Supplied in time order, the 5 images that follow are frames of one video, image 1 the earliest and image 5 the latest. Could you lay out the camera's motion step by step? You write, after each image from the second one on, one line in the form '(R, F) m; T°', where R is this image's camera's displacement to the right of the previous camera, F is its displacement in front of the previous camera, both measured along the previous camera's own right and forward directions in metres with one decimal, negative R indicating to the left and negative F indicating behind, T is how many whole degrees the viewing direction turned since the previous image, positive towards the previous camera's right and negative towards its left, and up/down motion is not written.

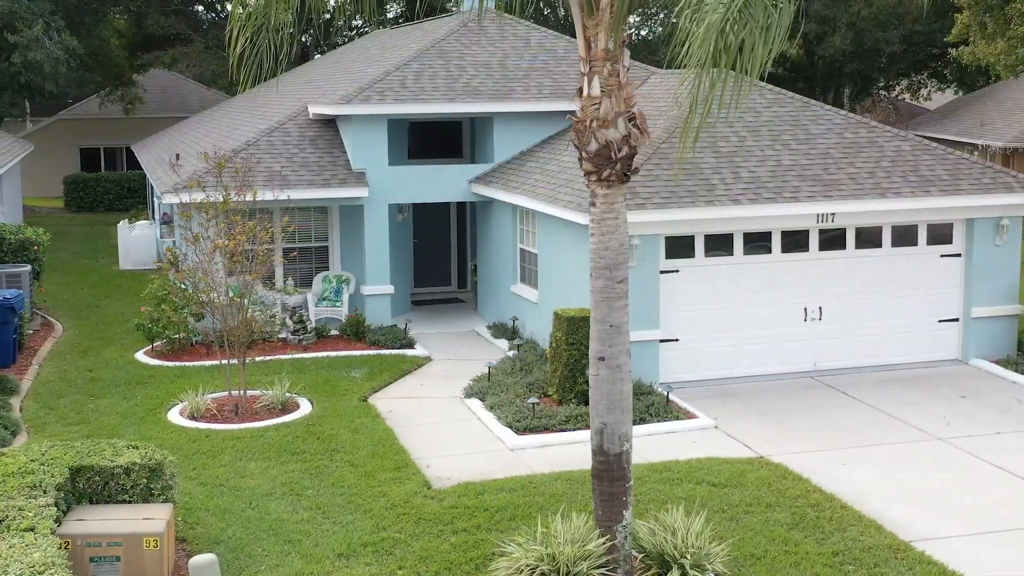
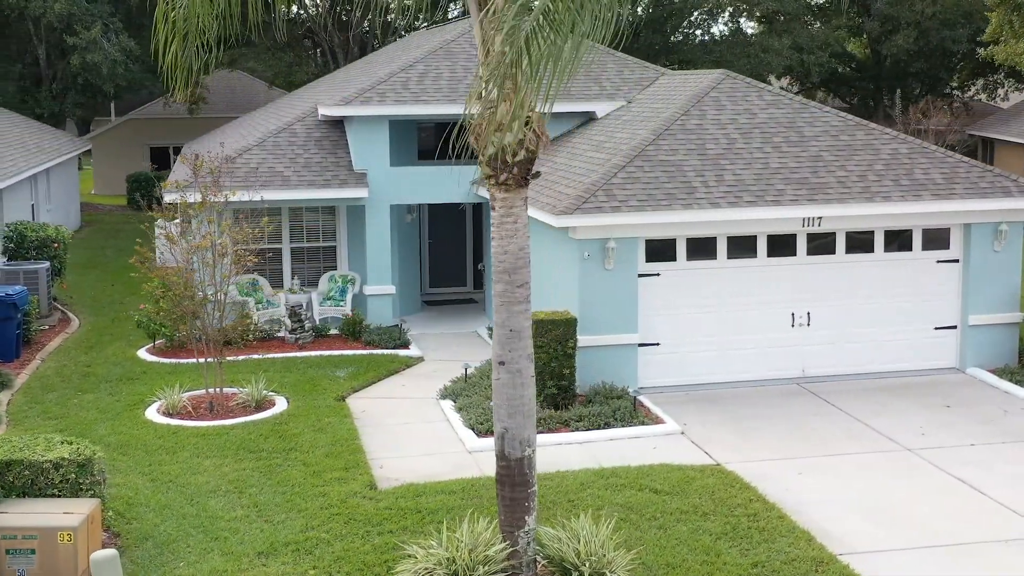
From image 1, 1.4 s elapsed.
(+1.0, +0.1) m; -3°
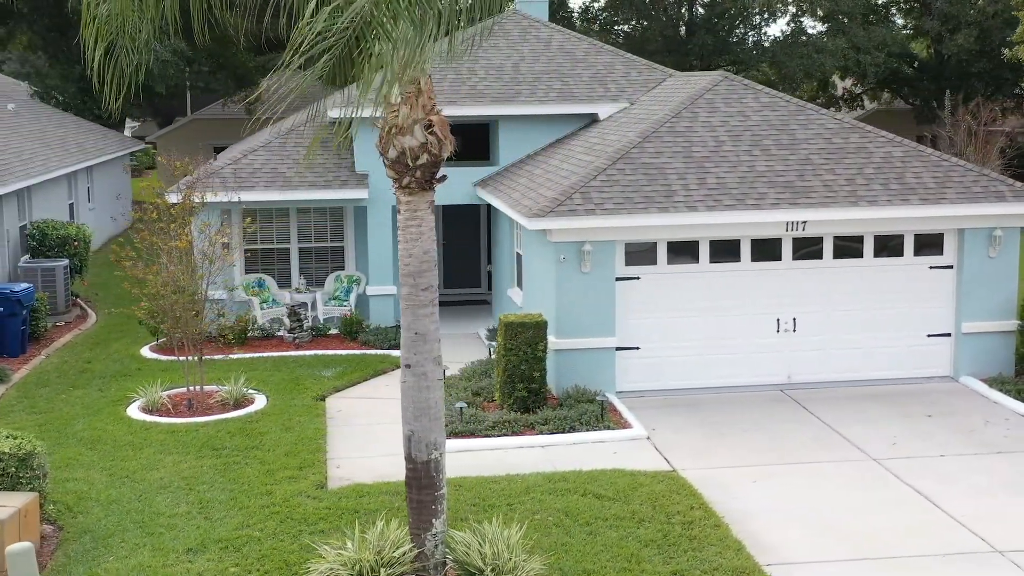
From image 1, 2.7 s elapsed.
(+1.0, 0.0) m; -3°
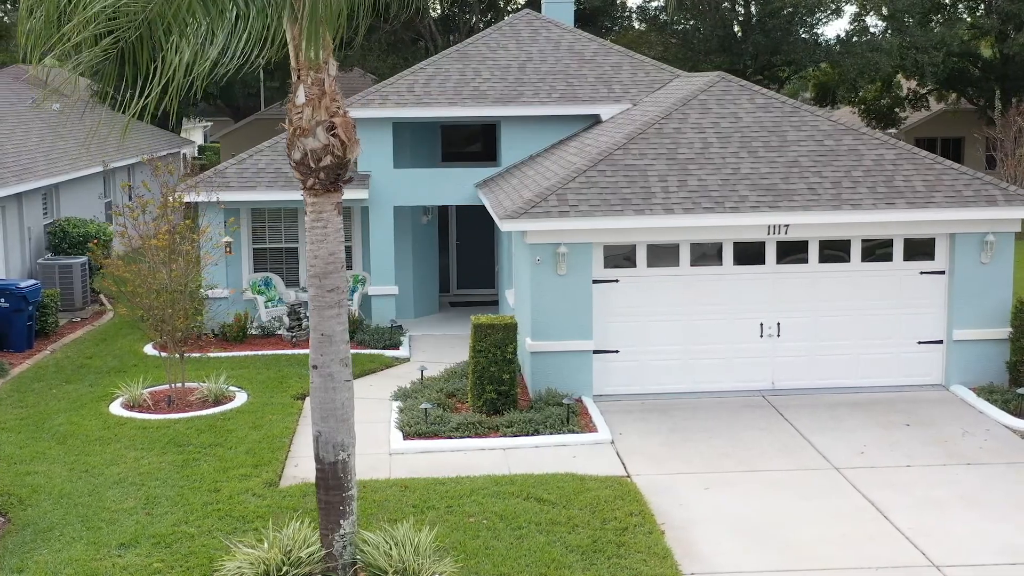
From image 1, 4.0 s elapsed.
(+1.0, +0.1) m; -3°
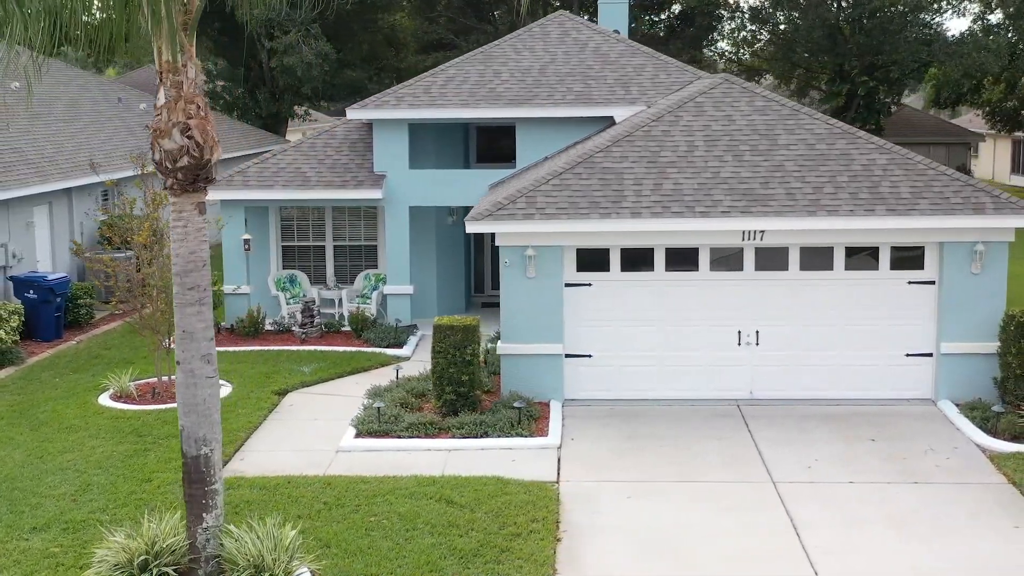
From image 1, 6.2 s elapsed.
(+1.6, +0.1) m; -6°
